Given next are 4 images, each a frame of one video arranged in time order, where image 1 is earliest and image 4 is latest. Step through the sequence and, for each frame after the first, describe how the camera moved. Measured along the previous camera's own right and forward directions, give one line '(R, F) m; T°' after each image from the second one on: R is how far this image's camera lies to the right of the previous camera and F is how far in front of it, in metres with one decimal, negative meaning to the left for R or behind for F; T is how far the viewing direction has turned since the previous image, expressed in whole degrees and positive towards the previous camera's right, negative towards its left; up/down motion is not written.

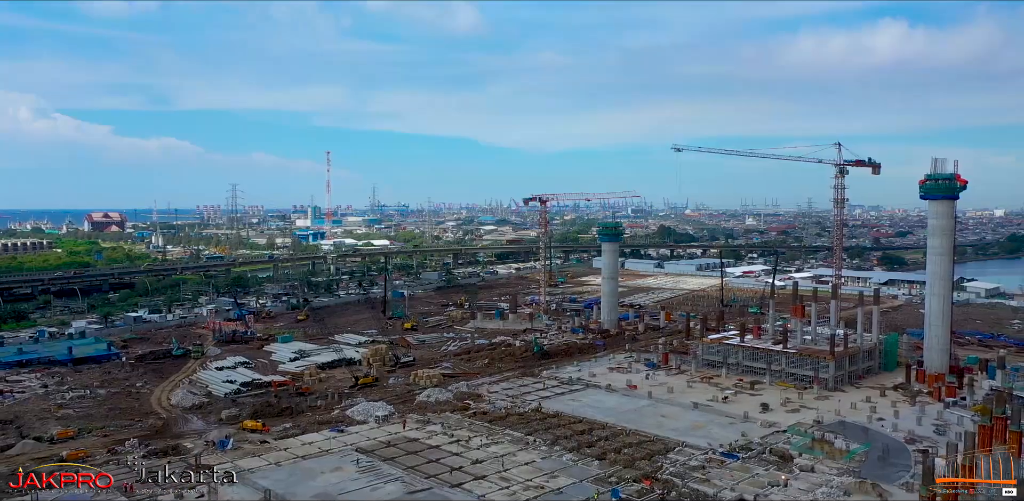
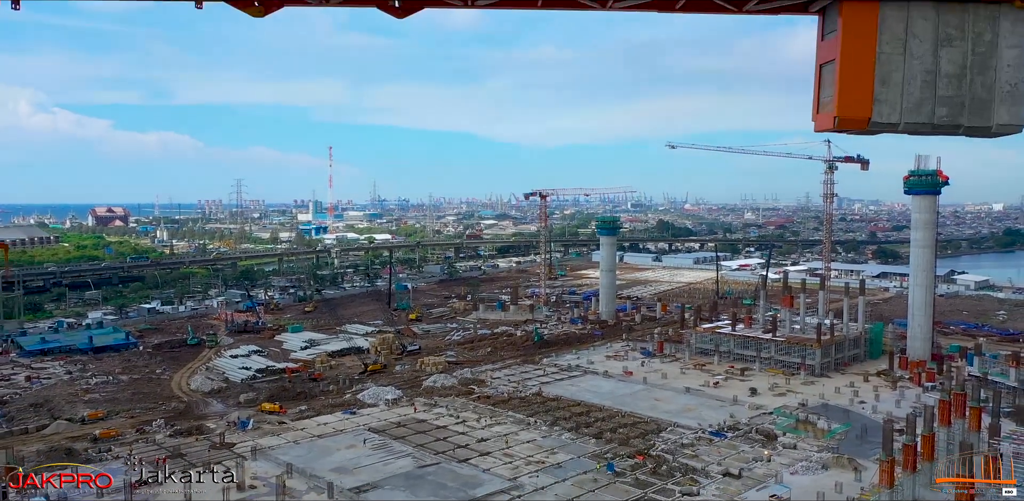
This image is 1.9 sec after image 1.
(0.0, -0.7) m; 0°
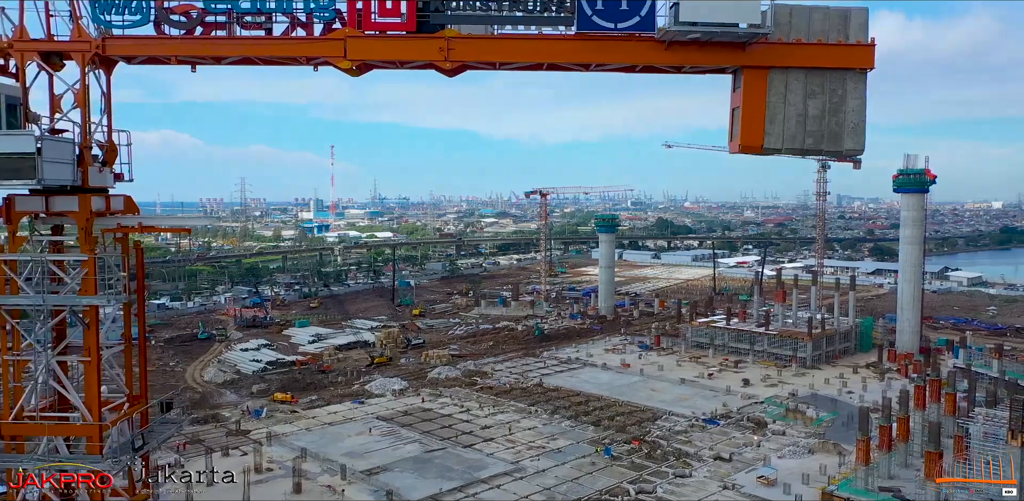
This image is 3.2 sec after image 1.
(0.0, -0.5) m; 0°
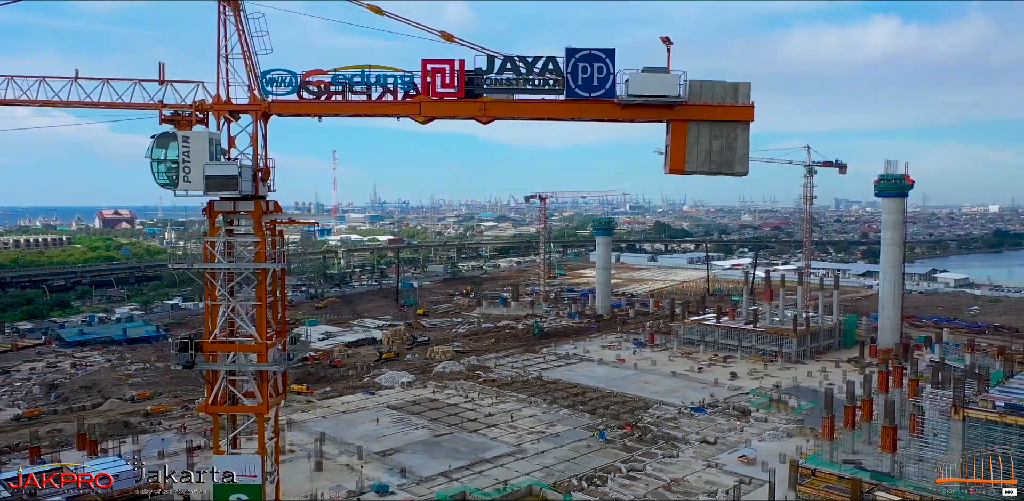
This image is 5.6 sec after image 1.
(0.0, -0.9) m; 0°
